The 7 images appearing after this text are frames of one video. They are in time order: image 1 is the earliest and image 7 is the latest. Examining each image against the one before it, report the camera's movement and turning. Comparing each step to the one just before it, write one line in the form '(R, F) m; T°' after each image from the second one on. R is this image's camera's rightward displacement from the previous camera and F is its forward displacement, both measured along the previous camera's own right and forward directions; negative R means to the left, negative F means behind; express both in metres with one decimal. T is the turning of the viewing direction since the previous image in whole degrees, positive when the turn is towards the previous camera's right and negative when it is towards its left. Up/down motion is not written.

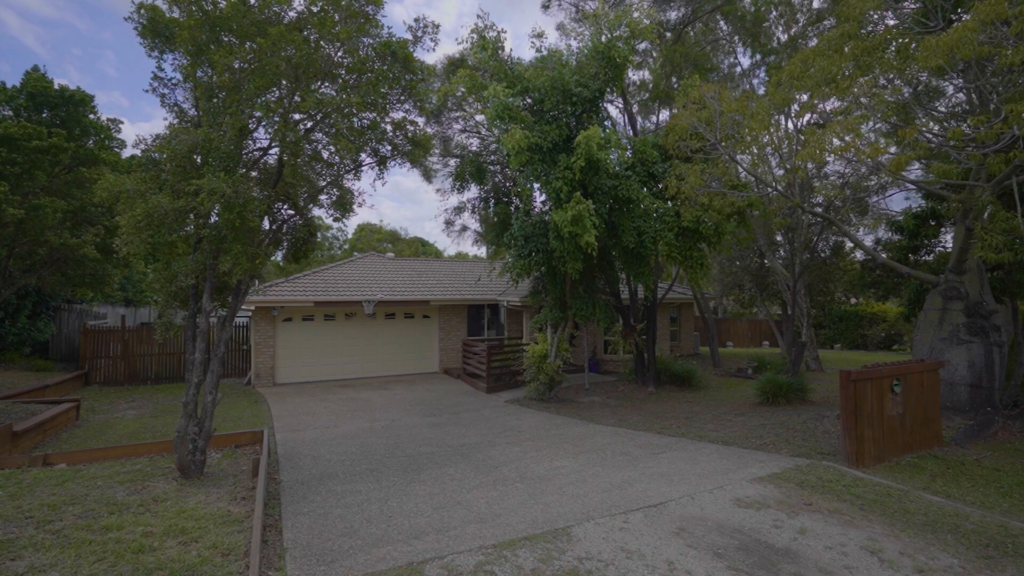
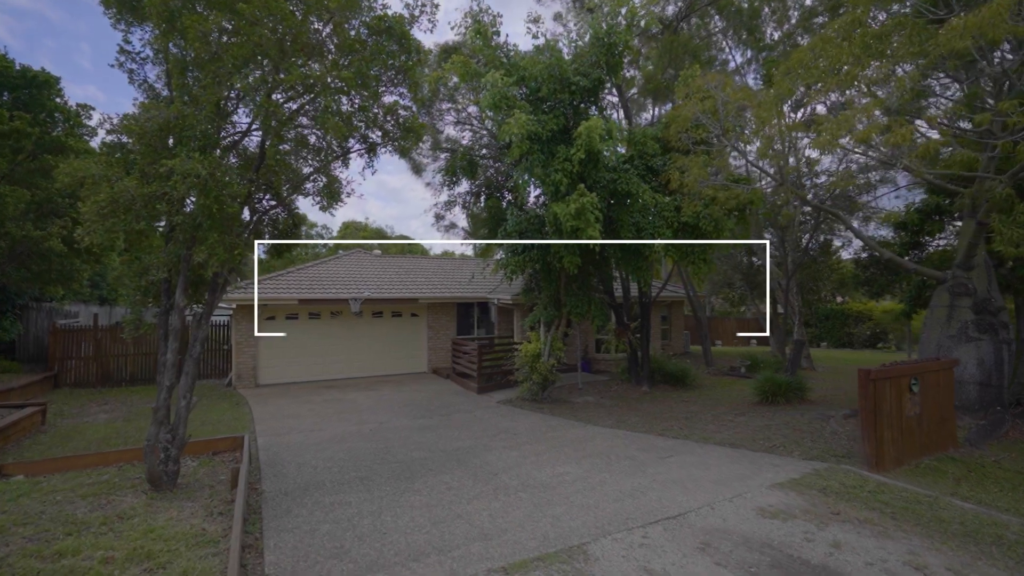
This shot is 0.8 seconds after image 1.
(-0.2, +0.5) m; +1°
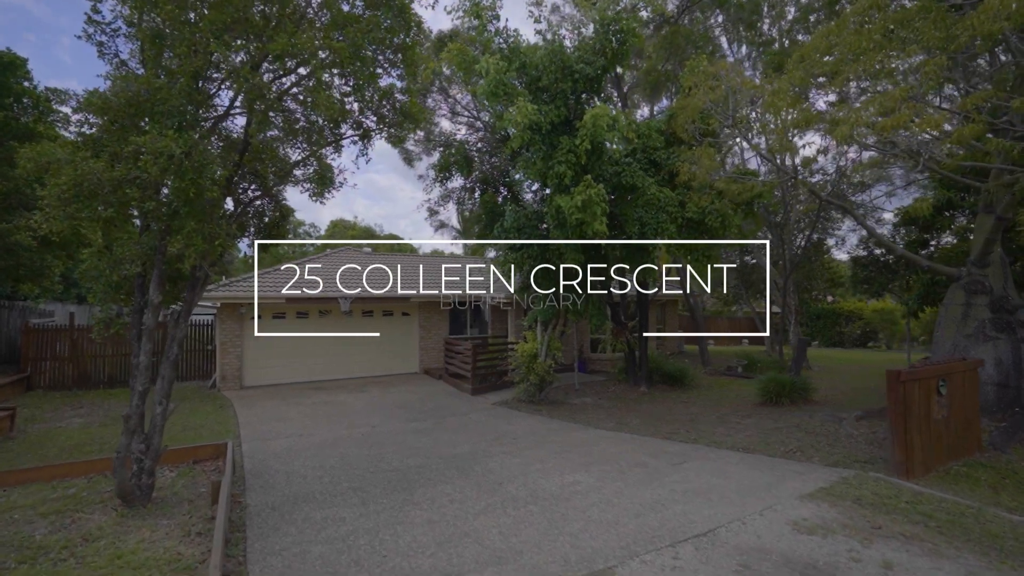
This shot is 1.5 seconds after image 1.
(-0.2, +0.5) m; +1°
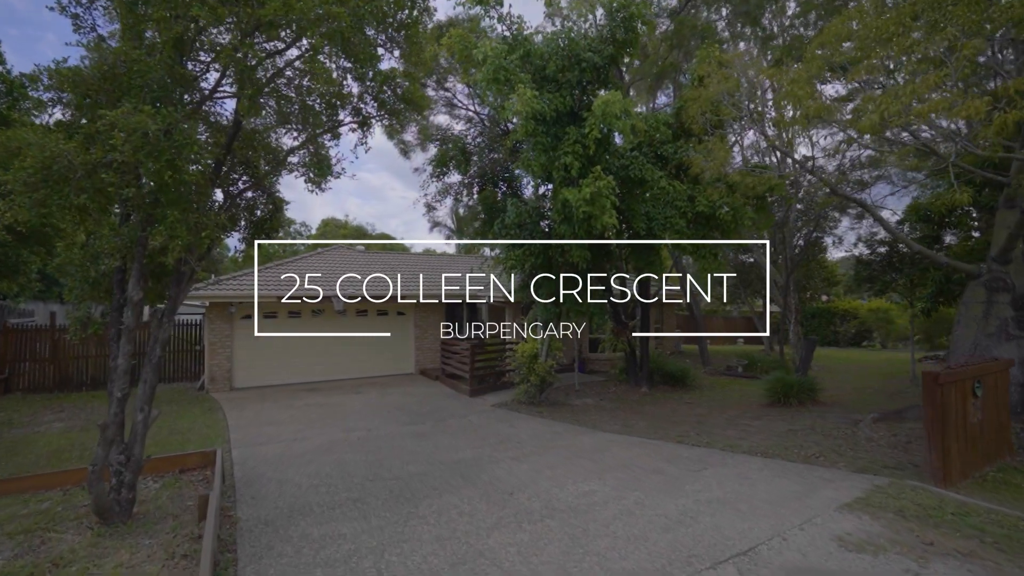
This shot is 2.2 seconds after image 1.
(-0.2, +0.5) m; +1°
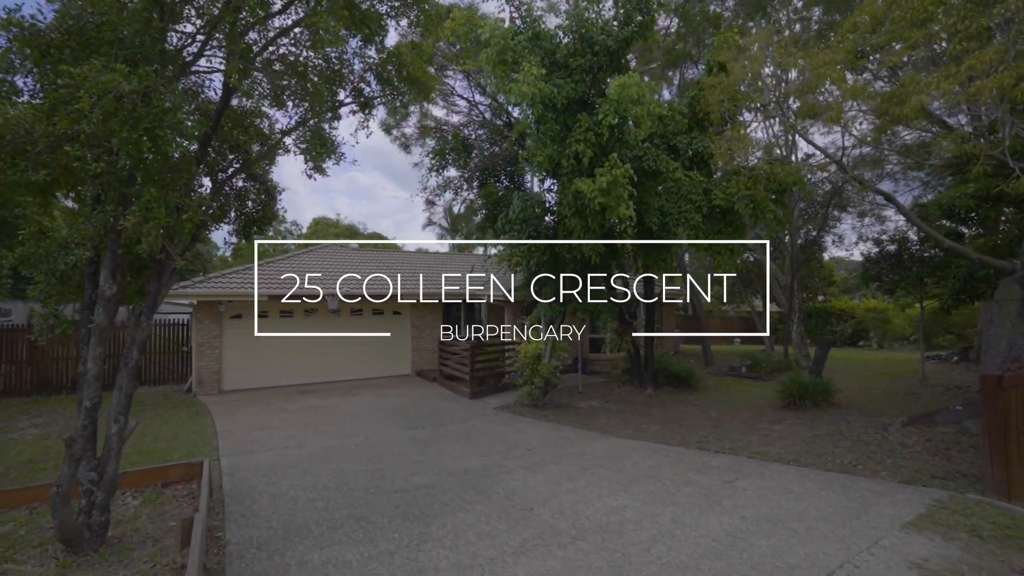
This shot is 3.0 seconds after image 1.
(-0.3, +0.6) m; +1°
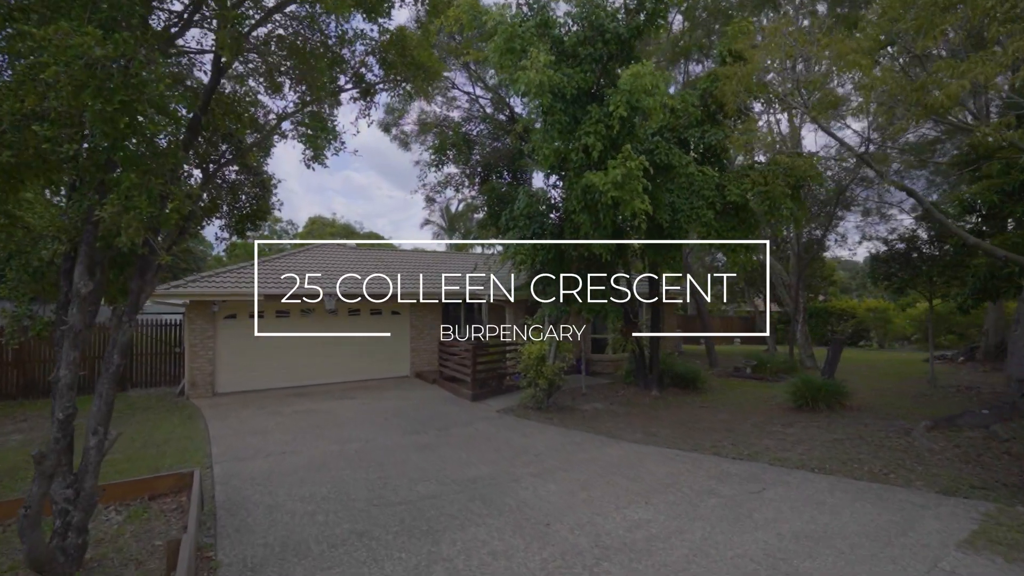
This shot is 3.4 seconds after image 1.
(-0.2, +0.4) m; 0°
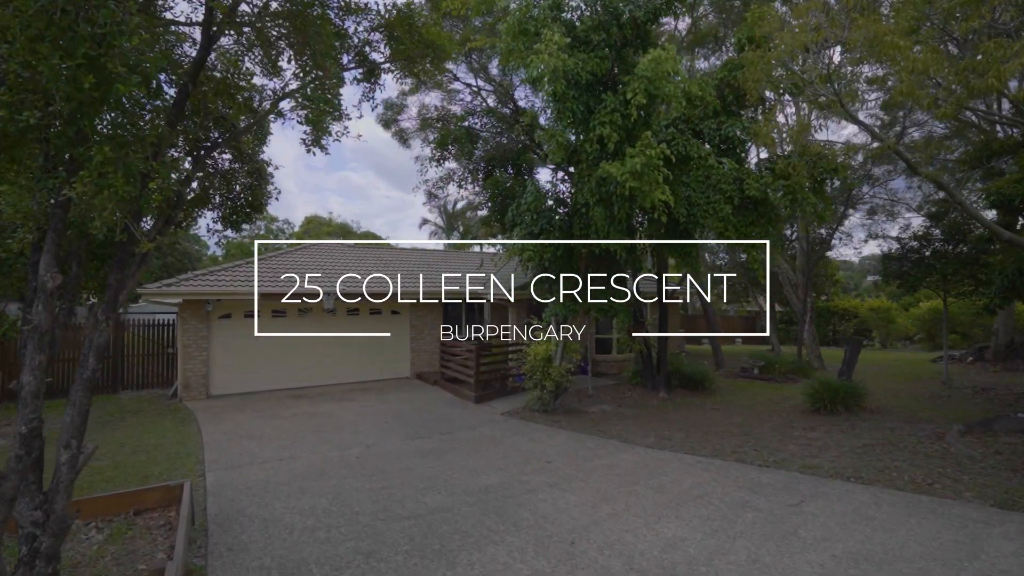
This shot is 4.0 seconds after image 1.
(-0.2, +0.5) m; 0°
